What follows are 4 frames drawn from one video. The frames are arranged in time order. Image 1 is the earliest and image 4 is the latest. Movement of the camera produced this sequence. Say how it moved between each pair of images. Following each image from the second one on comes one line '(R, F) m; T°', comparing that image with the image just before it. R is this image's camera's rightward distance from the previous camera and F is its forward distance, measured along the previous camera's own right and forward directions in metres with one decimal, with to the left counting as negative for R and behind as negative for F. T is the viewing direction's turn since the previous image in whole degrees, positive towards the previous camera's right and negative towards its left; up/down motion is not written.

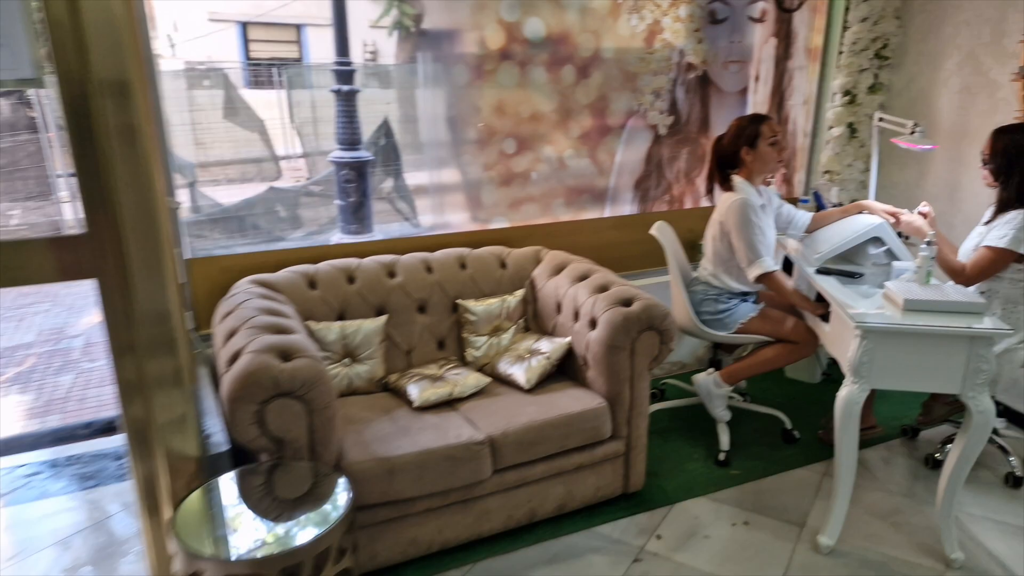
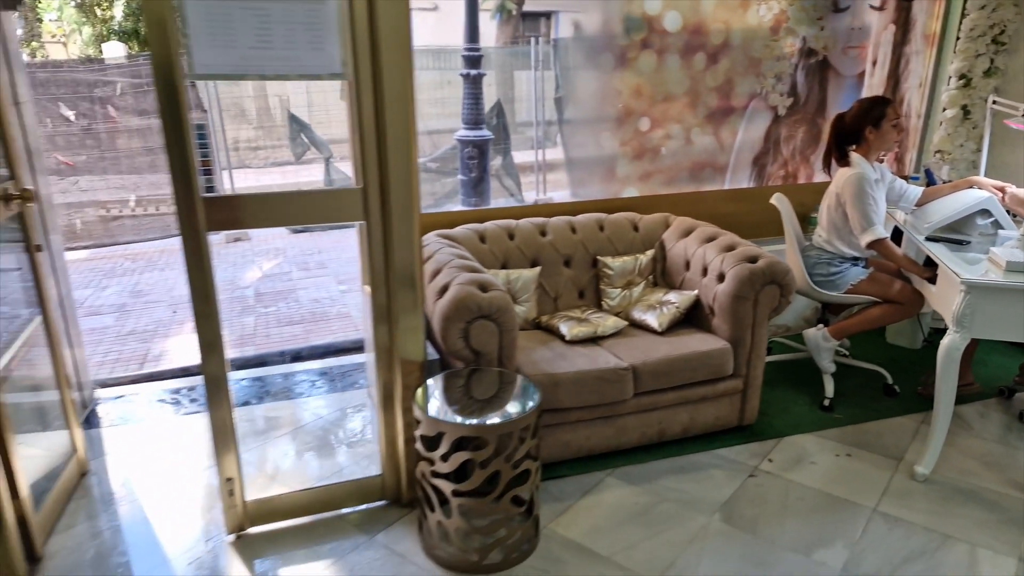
(-0.2, -0.5) m; -7°
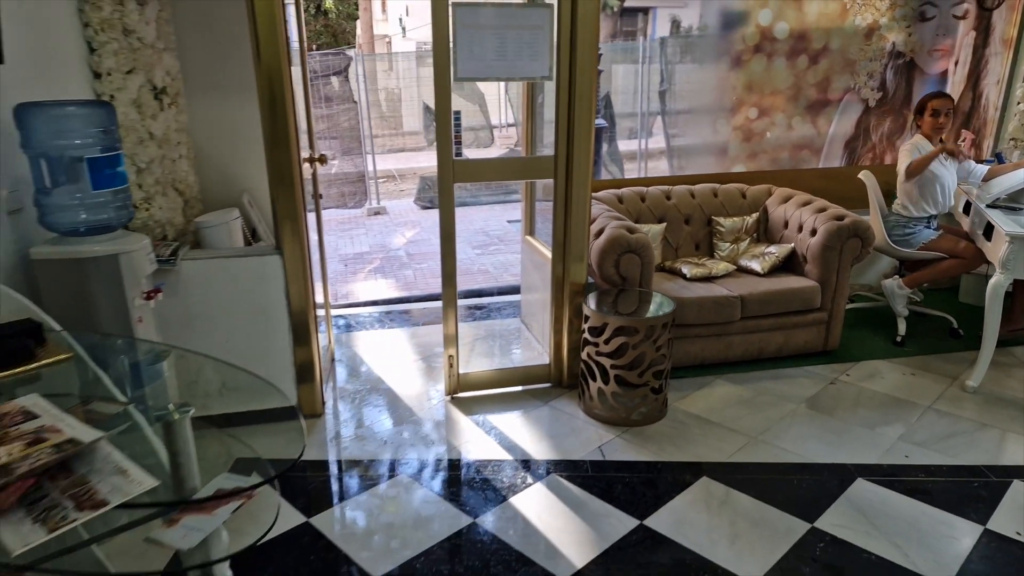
(-0.3, -0.9) m; -7°
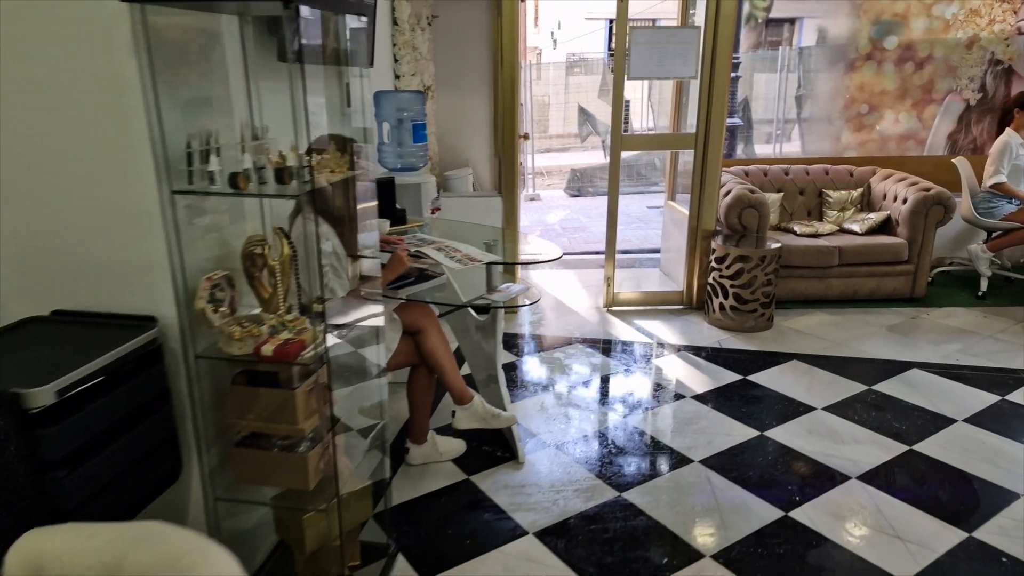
(-0.1, -1.2) m; -11°
